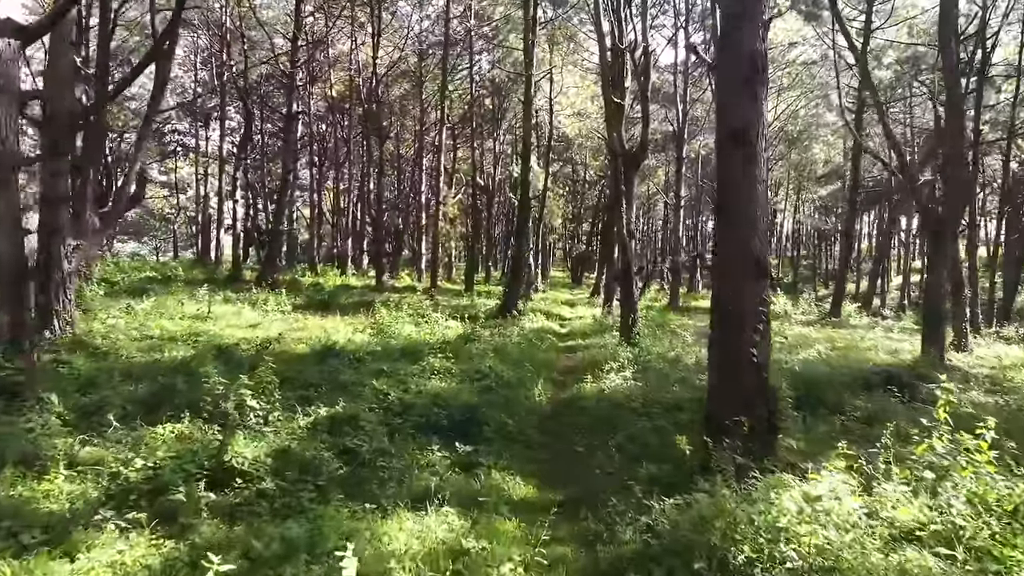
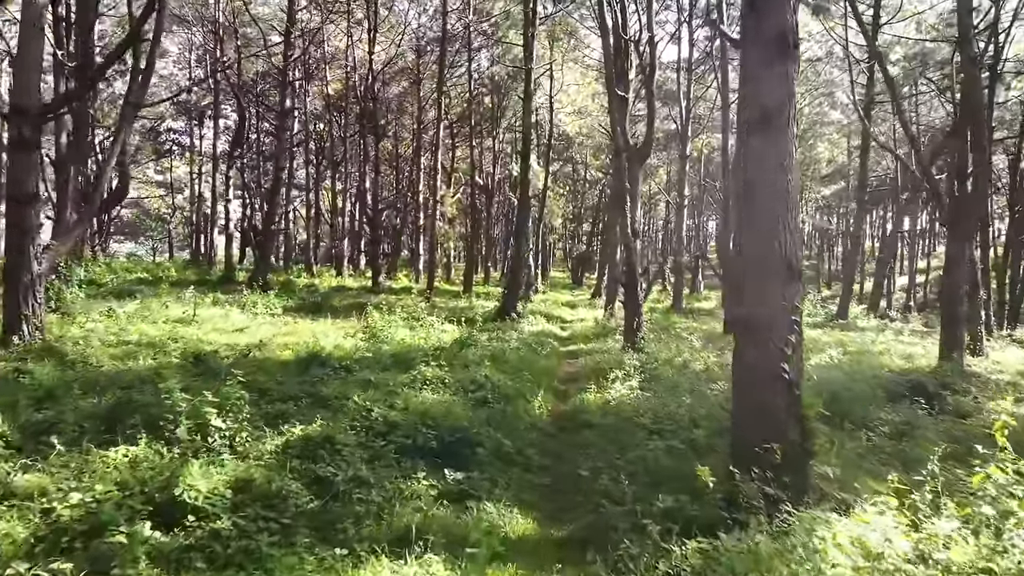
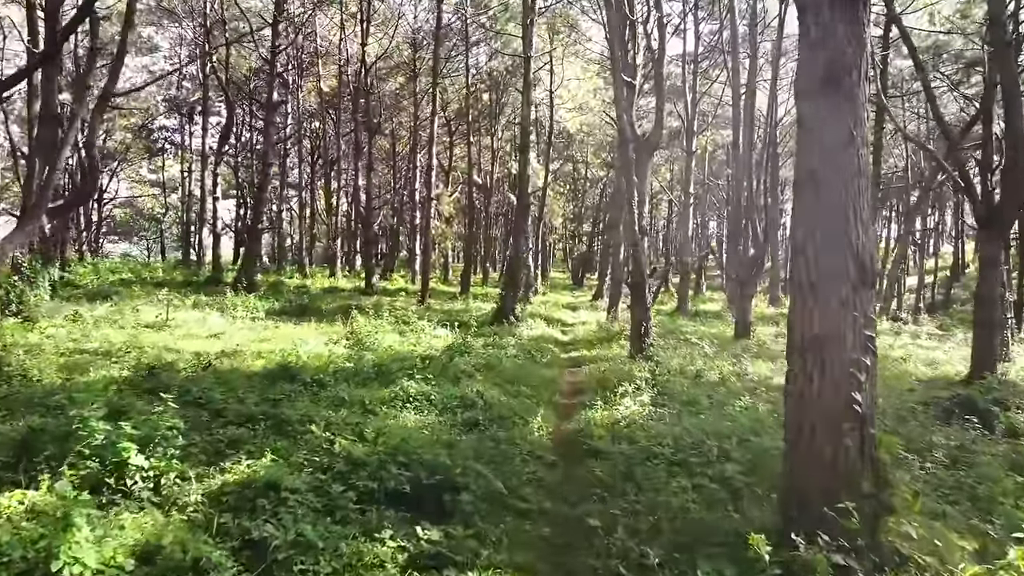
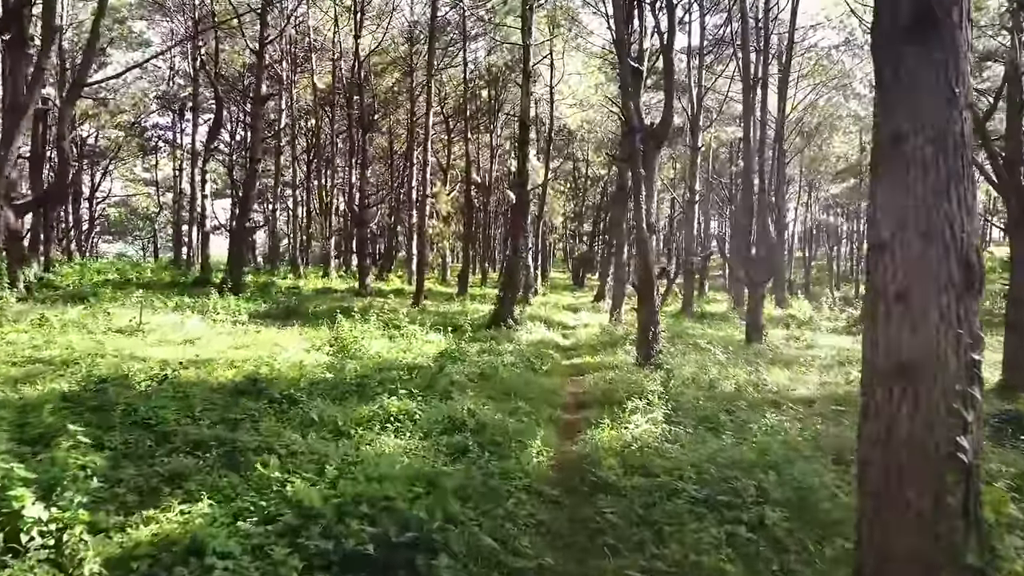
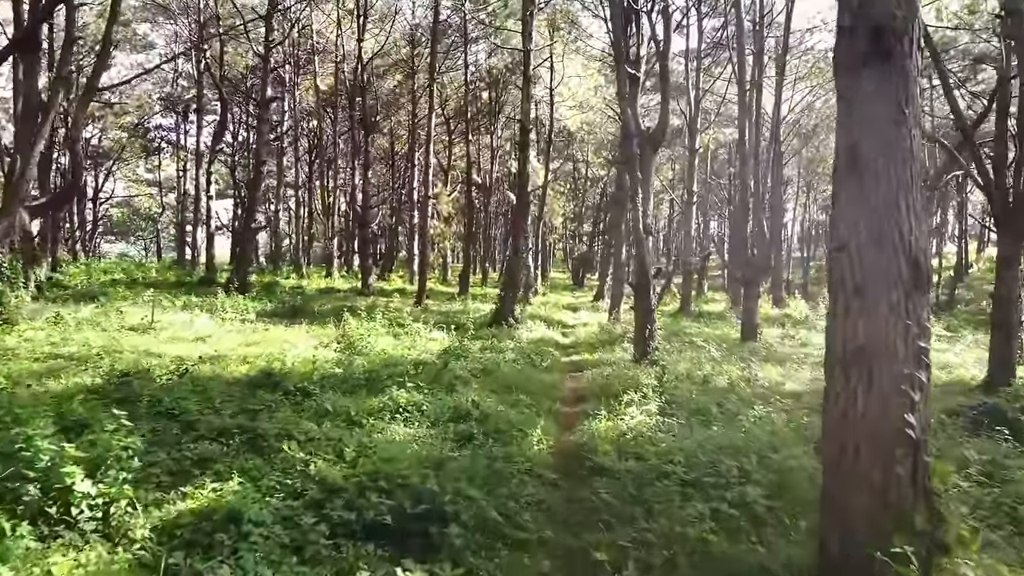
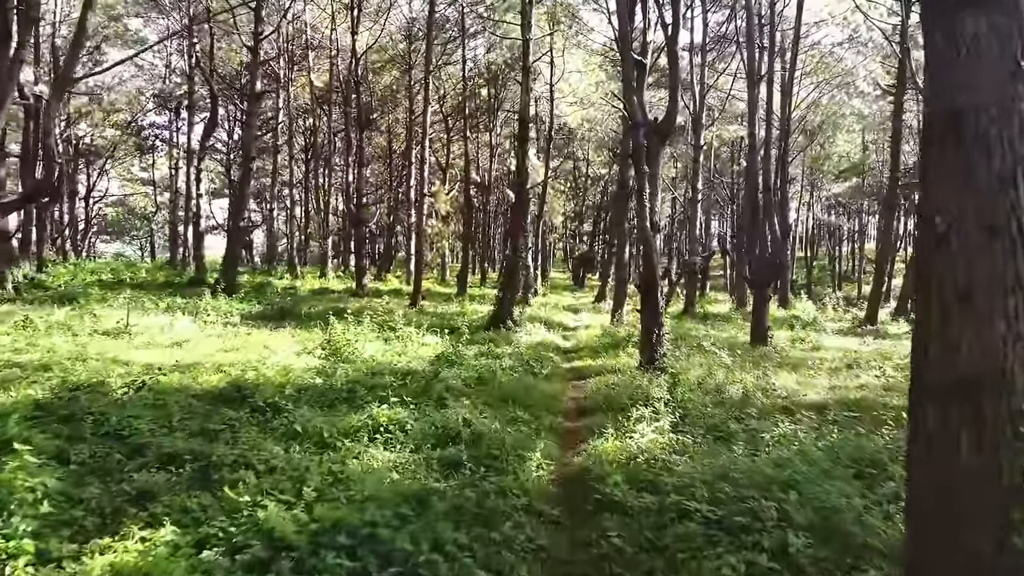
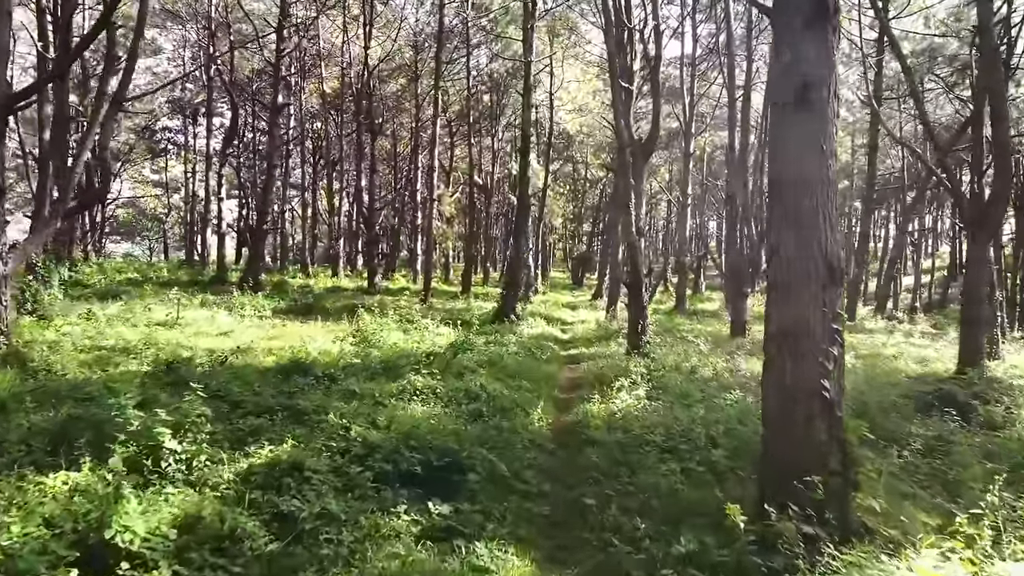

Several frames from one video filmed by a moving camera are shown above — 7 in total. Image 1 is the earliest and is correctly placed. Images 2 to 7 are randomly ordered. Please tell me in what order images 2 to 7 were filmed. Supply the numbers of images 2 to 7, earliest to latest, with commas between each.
2, 7, 3, 5, 4, 6
